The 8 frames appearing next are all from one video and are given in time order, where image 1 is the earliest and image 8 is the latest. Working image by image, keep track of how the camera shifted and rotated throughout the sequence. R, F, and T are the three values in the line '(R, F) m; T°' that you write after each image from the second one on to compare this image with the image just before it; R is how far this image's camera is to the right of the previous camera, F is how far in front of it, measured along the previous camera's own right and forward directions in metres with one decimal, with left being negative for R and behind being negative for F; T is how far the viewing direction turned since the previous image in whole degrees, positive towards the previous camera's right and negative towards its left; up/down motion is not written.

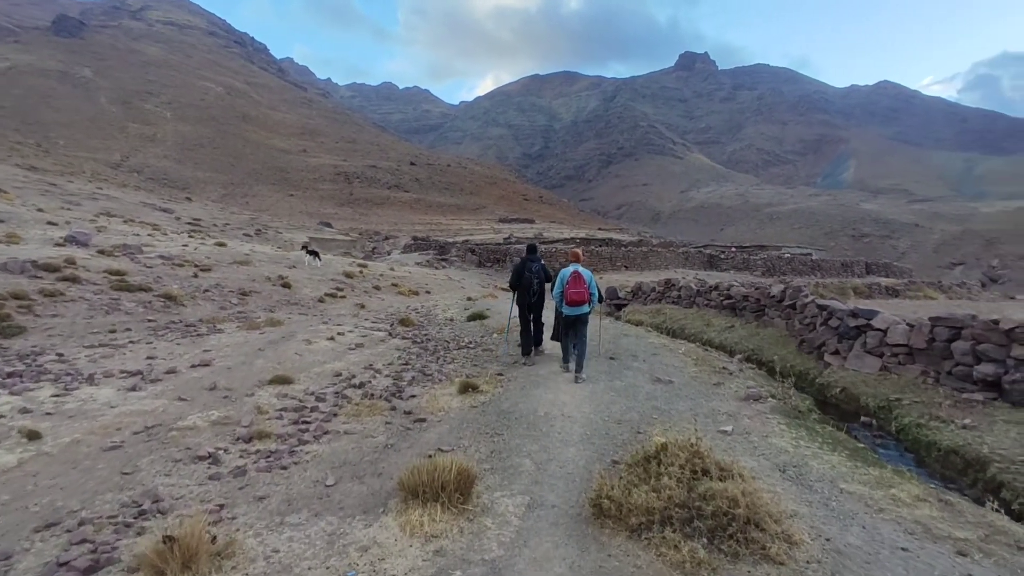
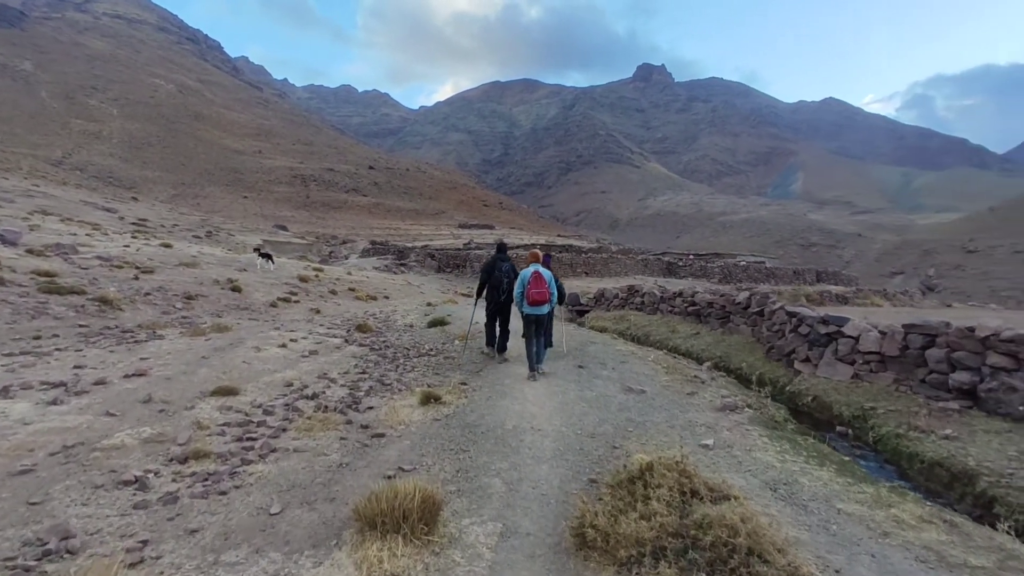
(-0.1, +0.5) m; +4°
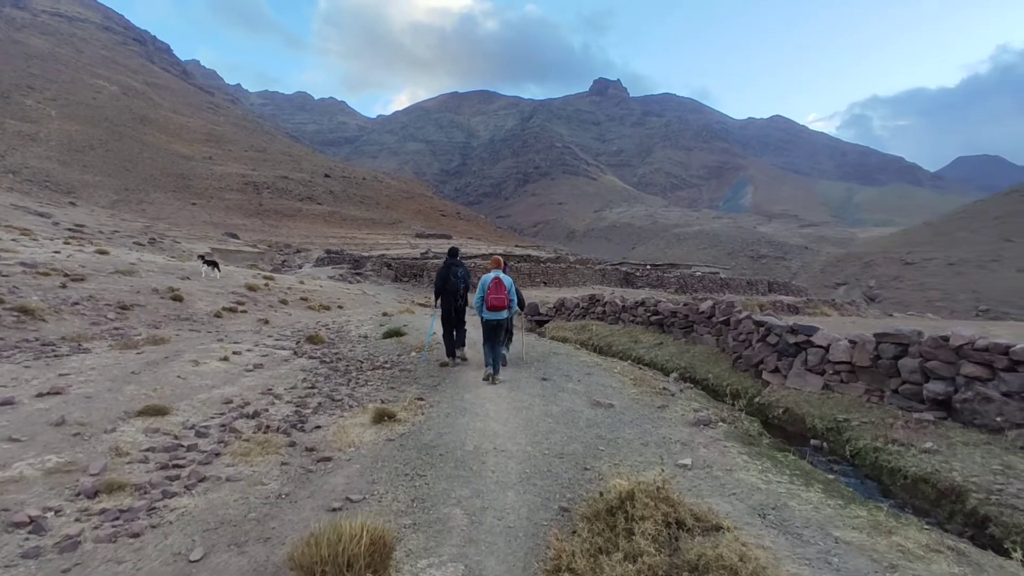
(0.0, +0.6) m; +4°
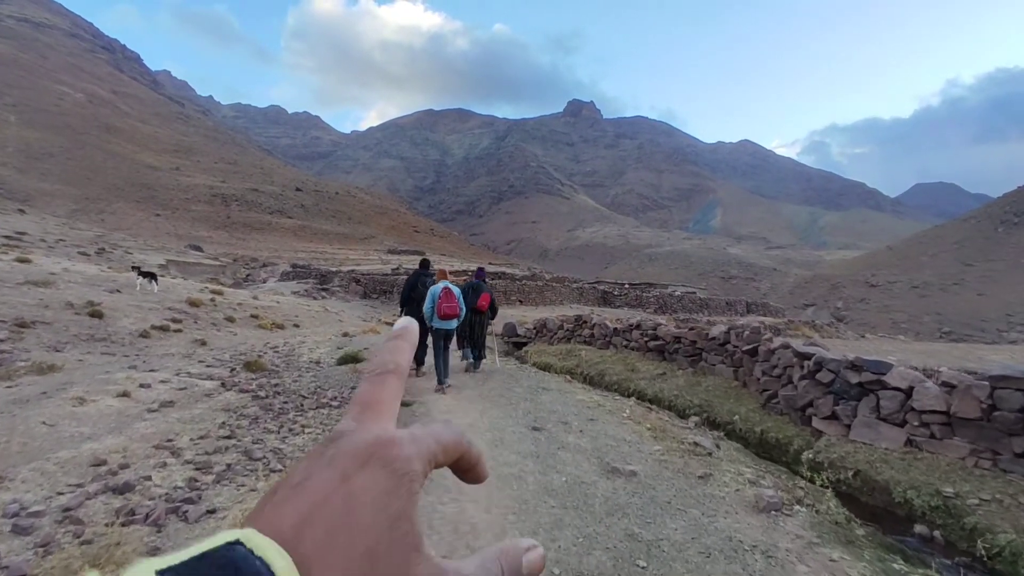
(-0.1, +2.4) m; +3°
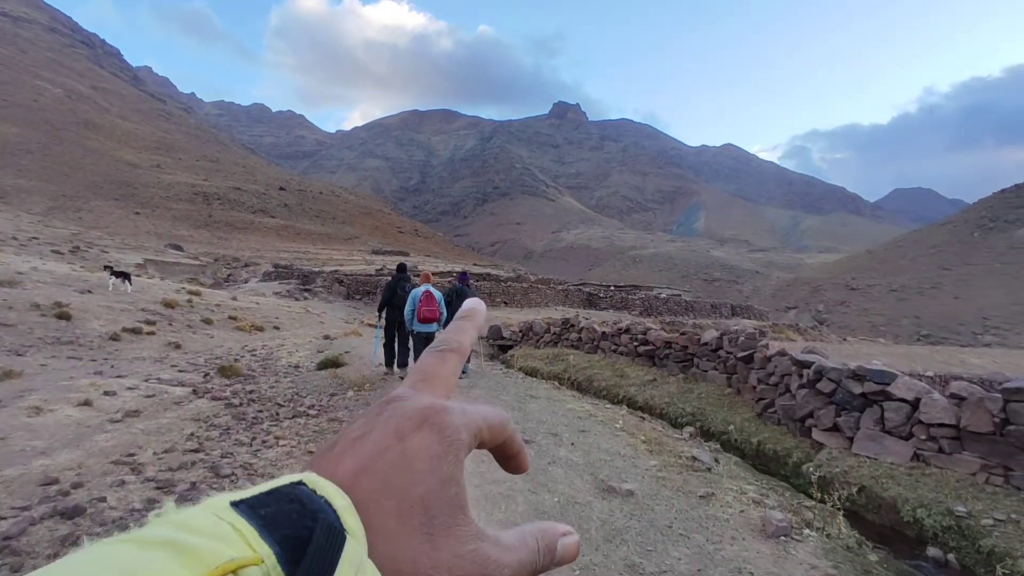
(0.0, +0.4) m; +1°
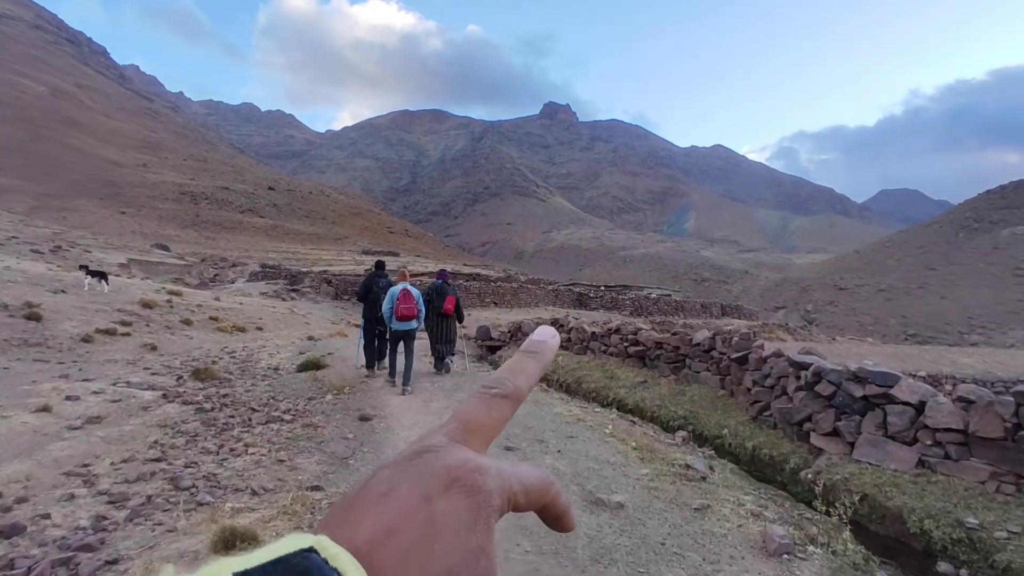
(+0.1, +0.4) m; +1°
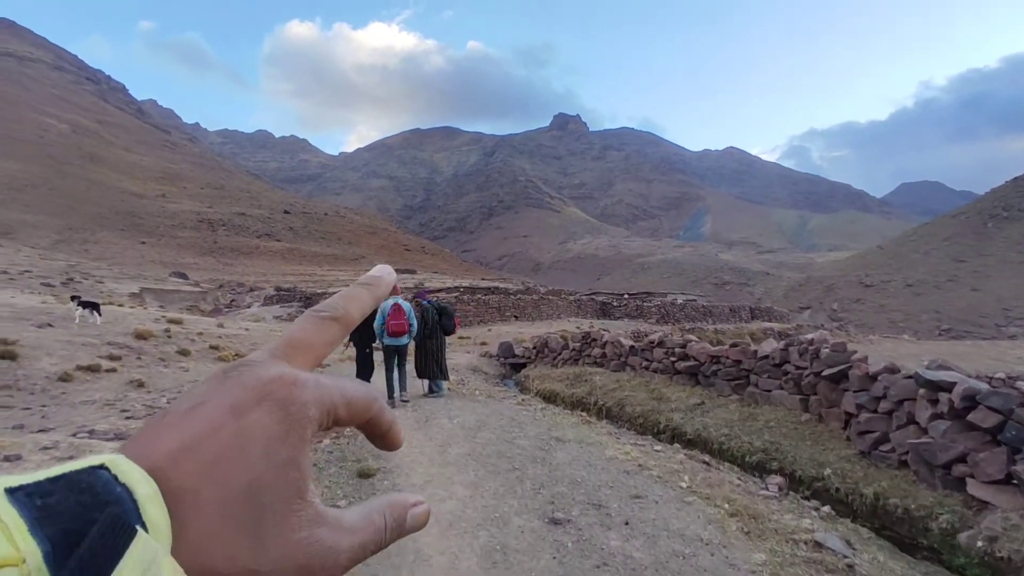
(-0.2, +1.9) m; -2°
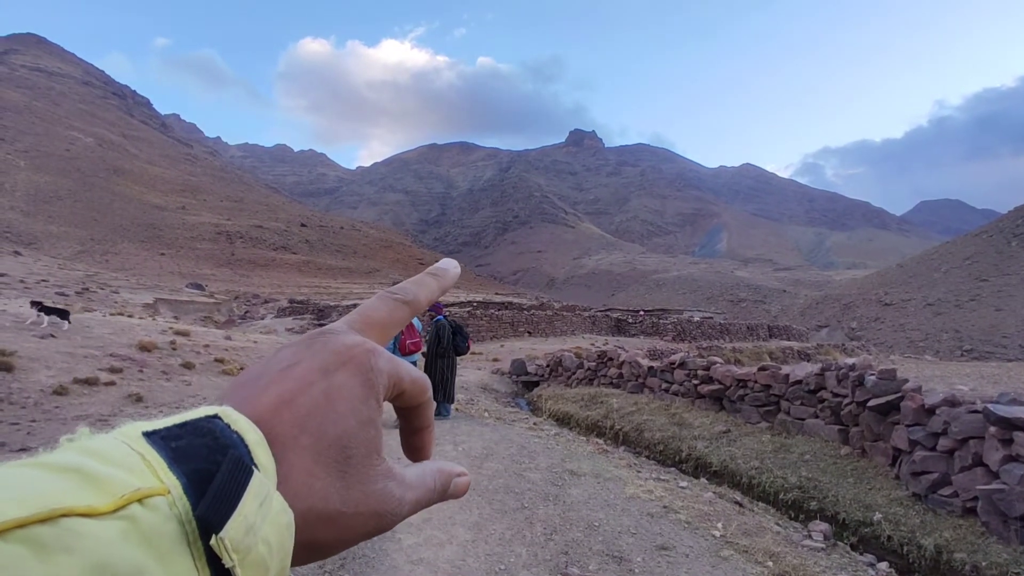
(0.0, +0.7) m; -1°
